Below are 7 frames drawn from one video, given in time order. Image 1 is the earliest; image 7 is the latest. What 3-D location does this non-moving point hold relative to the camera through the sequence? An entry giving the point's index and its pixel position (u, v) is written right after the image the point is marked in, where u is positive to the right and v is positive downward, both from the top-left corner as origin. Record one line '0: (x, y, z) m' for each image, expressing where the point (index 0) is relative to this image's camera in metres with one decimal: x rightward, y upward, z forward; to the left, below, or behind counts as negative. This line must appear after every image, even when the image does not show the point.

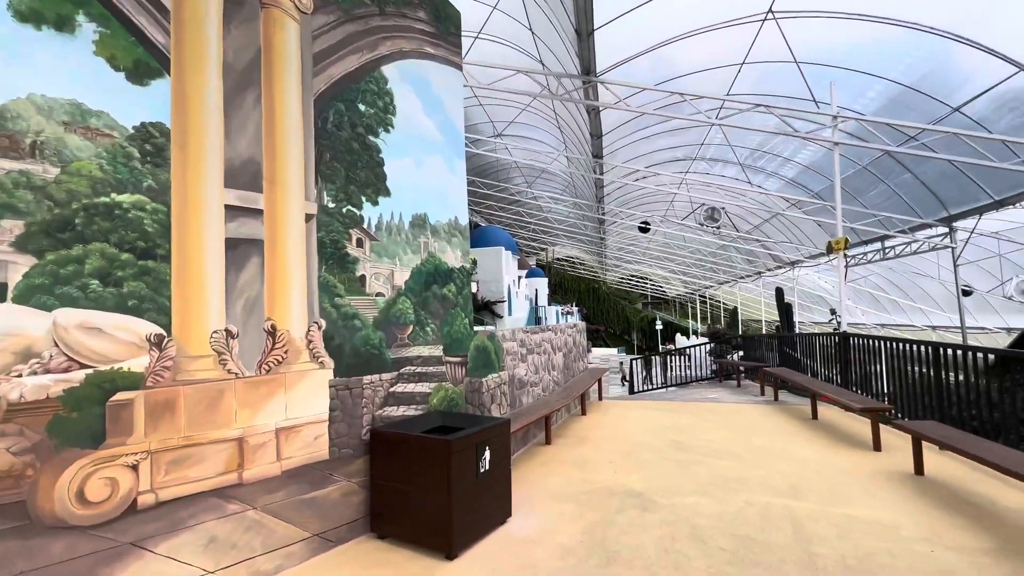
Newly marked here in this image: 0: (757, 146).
0: (+7.3, +4.2, +14.7) m
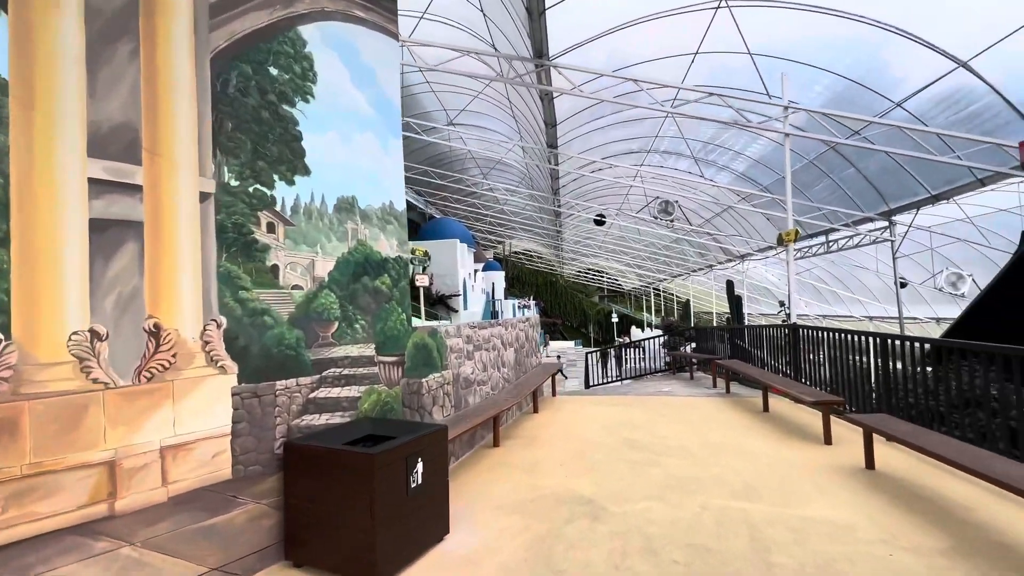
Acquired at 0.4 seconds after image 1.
0: (+5.9, +4.4, +14.8) m
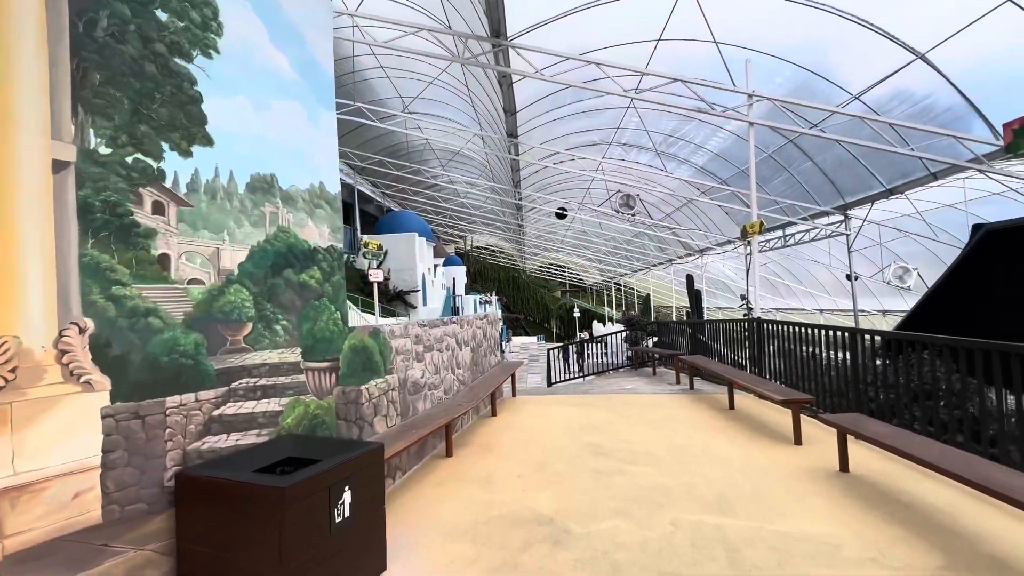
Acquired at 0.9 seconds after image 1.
0: (+4.7, +4.6, +14.7) m
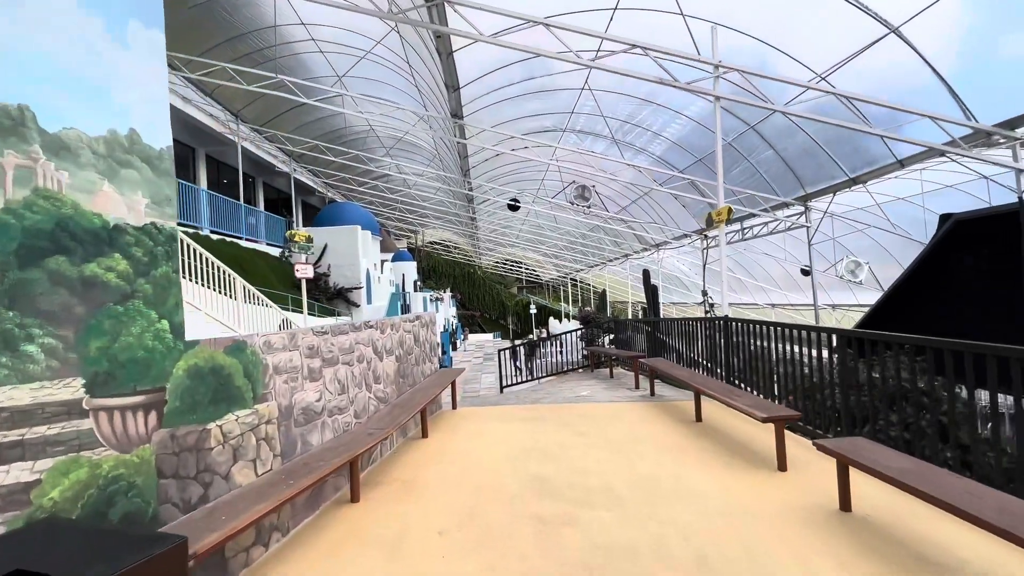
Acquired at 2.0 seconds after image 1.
0: (+3.2, +4.7, +13.9) m
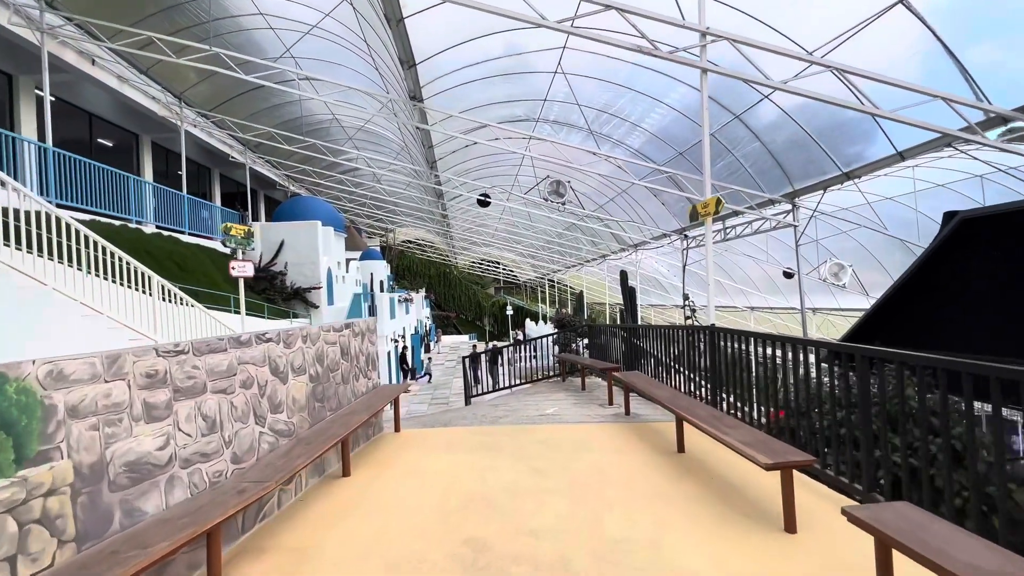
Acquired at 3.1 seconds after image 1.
0: (+2.4, +4.7, +12.9) m
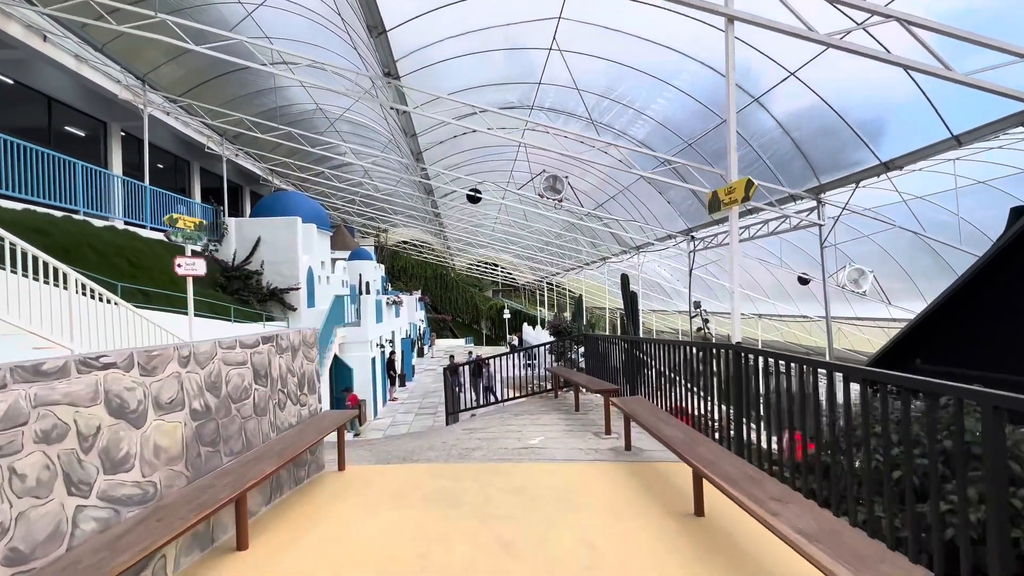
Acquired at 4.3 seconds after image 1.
0: (+2.2, +4.6, +11.6) m
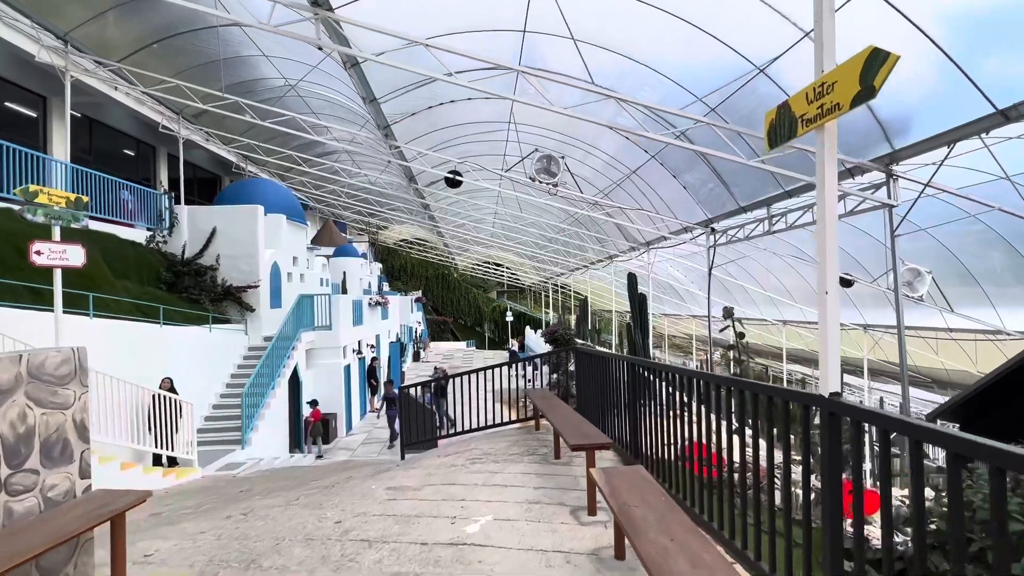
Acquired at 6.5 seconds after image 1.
0: (+1.8, +4.6, +9.3) m
